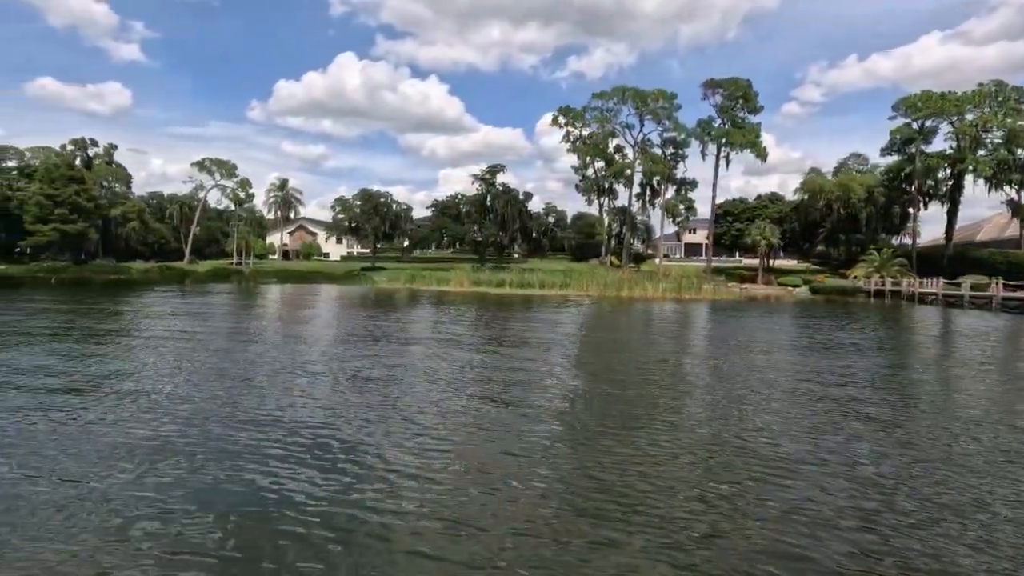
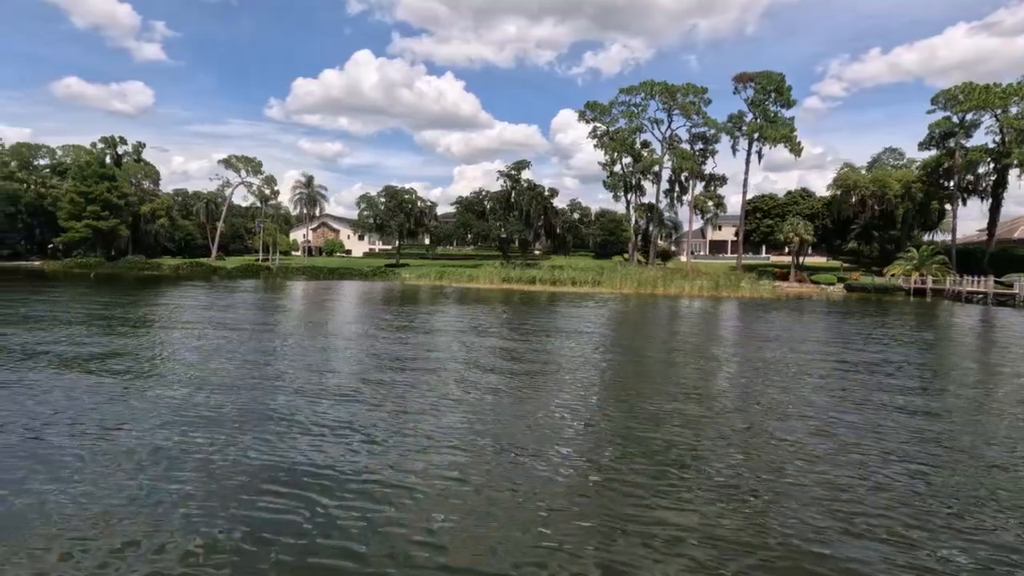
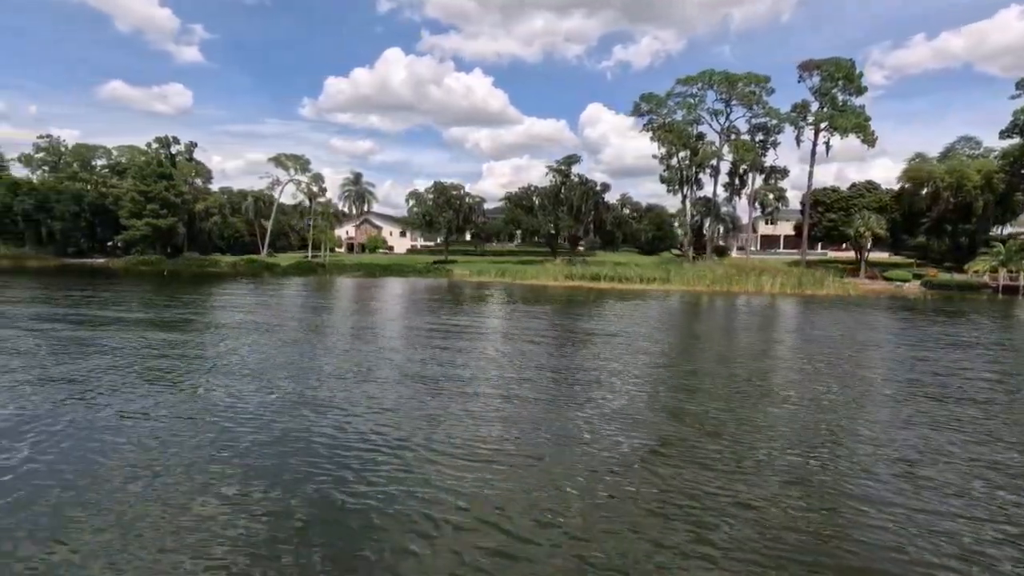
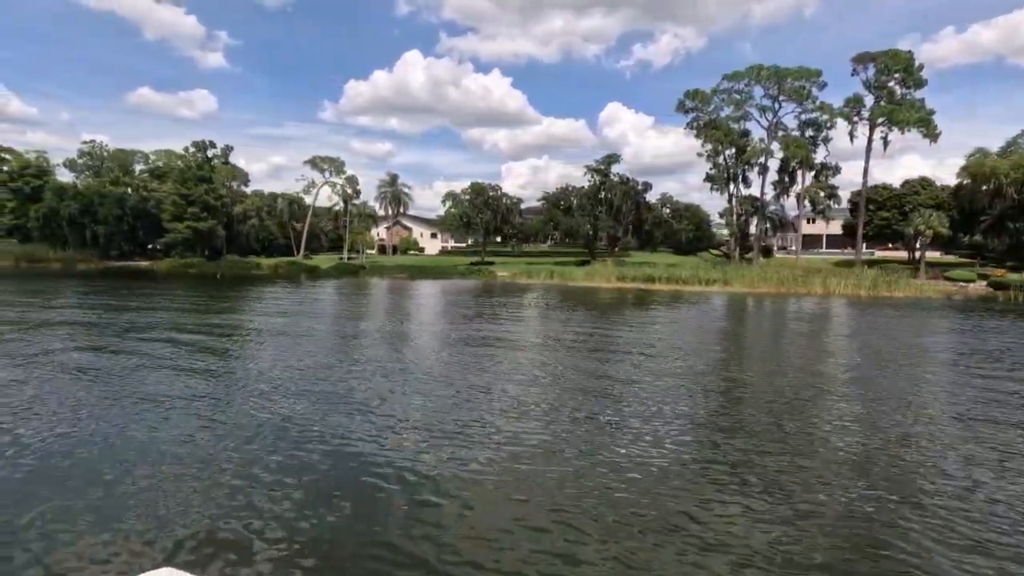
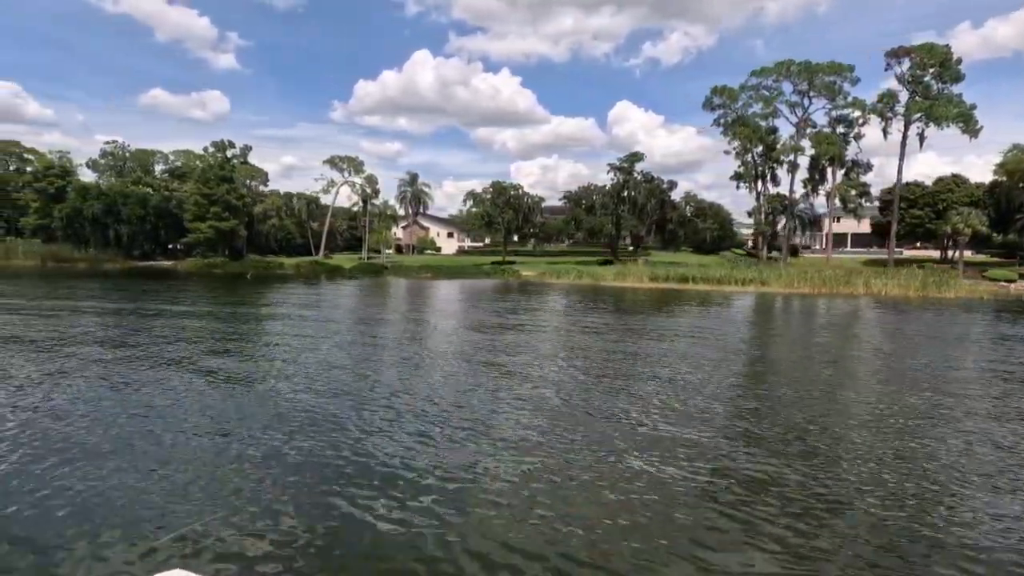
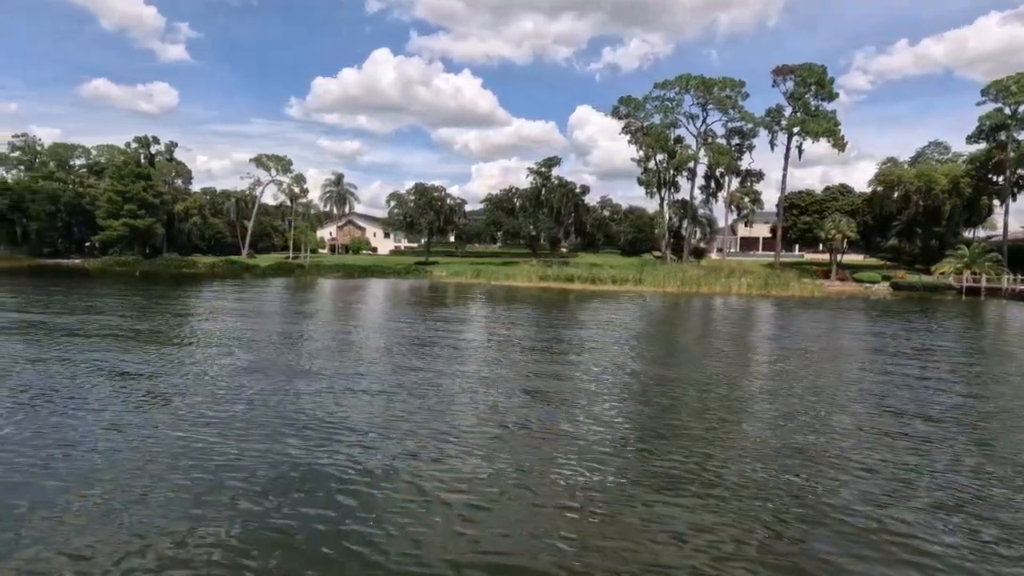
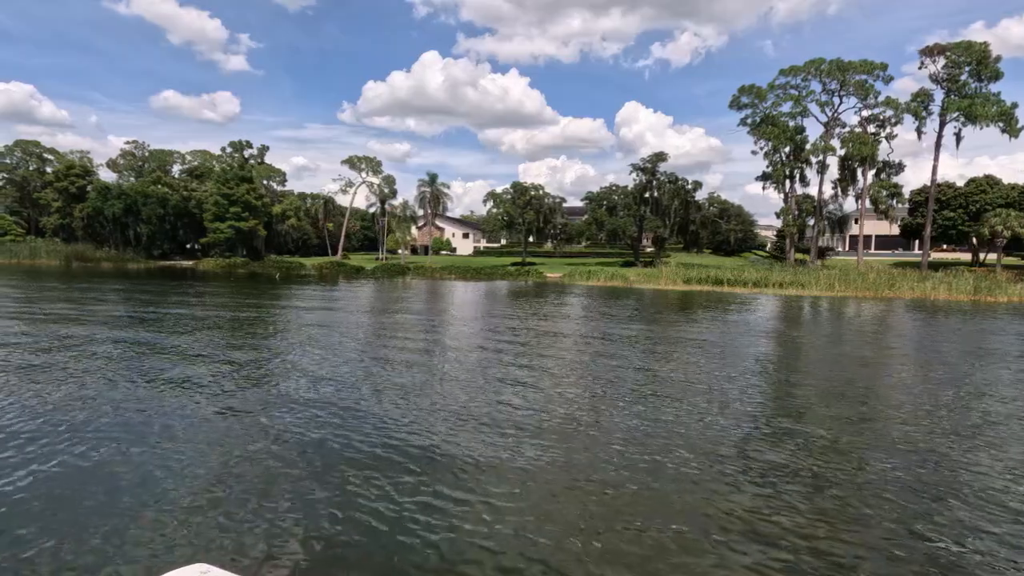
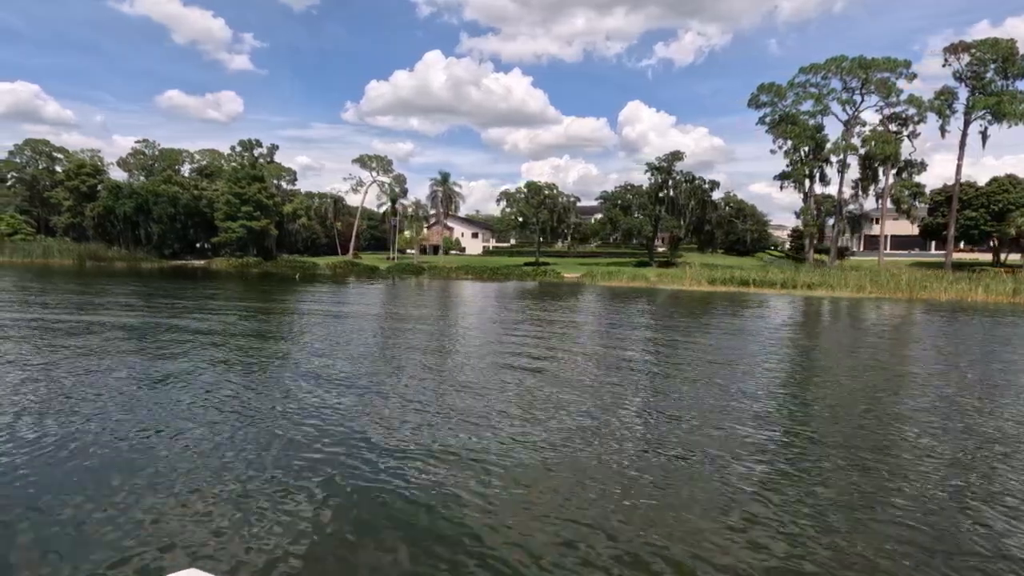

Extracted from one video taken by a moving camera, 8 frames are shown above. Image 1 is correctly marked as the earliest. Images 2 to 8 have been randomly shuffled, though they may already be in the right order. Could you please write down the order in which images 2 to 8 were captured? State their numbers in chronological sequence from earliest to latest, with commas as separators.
2, 6, 3, 4, 5, 7, 8
